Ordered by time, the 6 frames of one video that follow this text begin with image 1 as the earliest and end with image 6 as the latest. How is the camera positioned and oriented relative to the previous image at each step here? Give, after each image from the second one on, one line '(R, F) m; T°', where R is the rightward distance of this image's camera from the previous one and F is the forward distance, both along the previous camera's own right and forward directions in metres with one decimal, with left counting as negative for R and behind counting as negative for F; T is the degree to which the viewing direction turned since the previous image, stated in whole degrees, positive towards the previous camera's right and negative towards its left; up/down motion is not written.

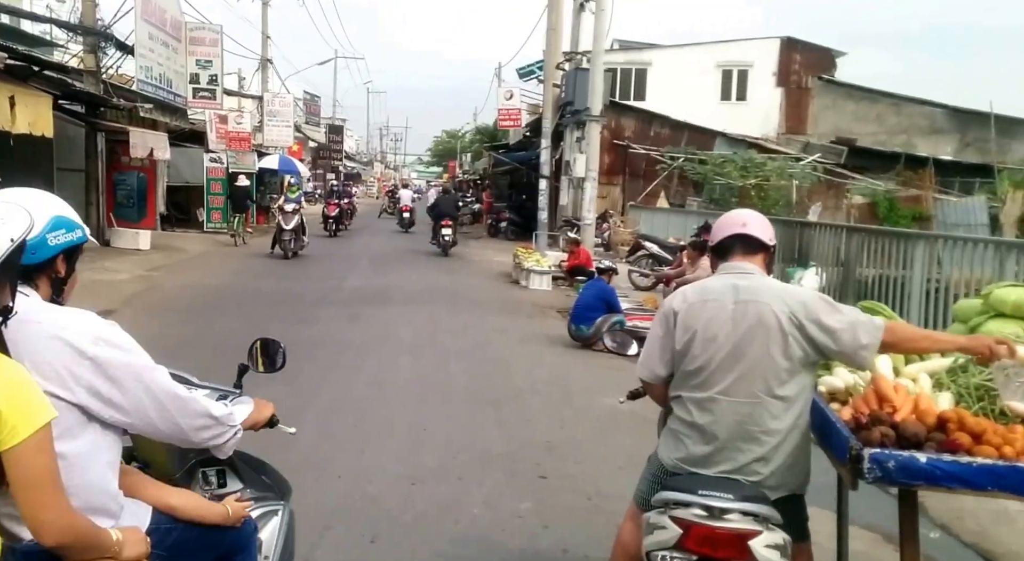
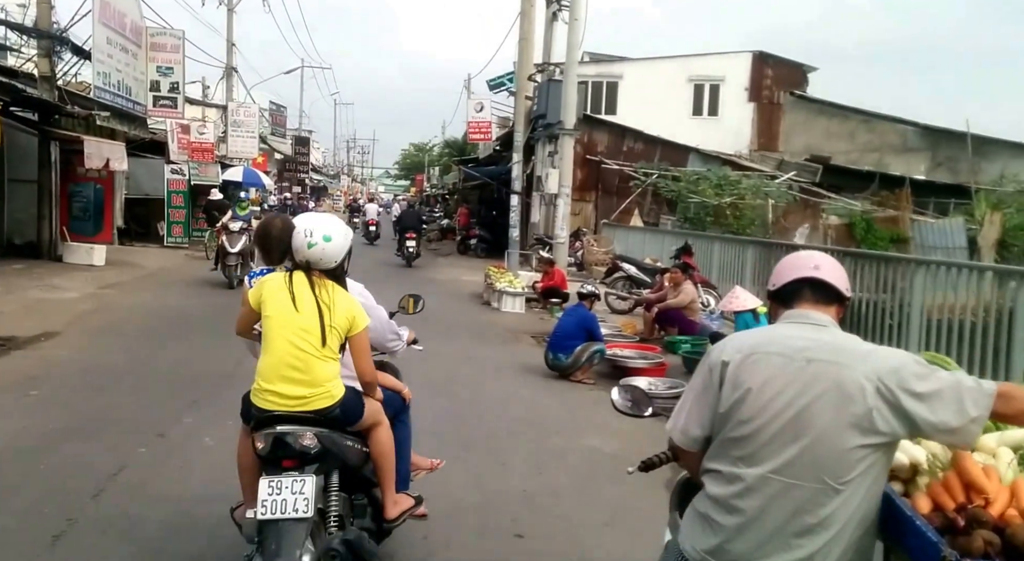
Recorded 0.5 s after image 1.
(-0.1, +0.6) m; +2°
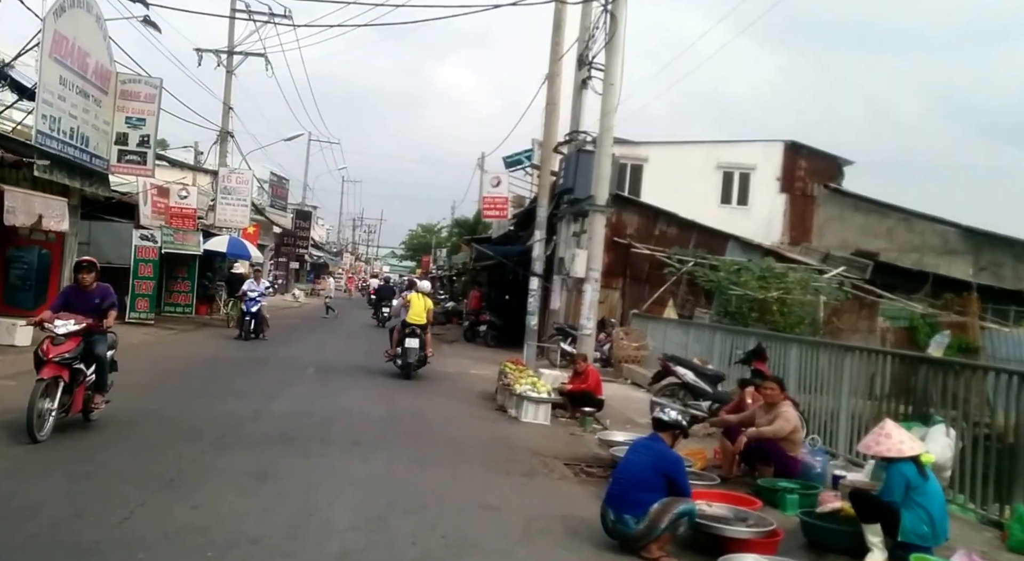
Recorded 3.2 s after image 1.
(-0.3, +2.6) m; 0°
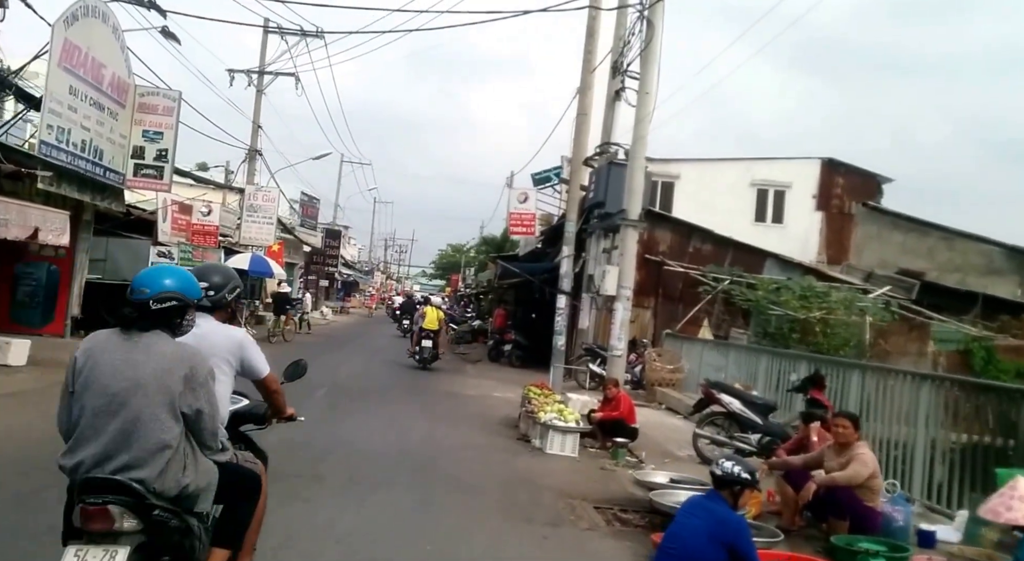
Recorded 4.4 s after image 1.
(0.0, +1.0) m; -2°
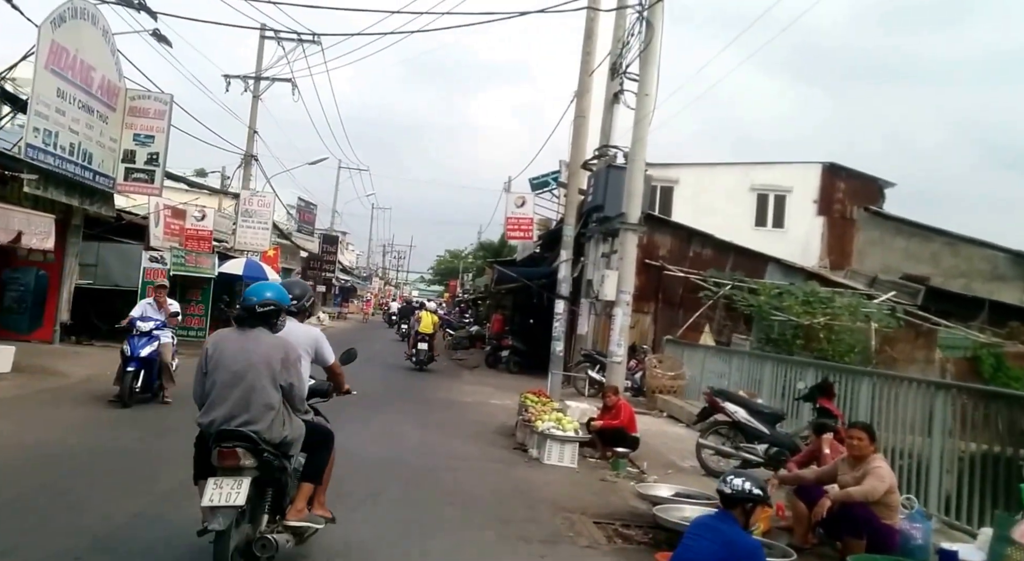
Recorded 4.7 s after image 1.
(0.0, +0.3) m; 0°
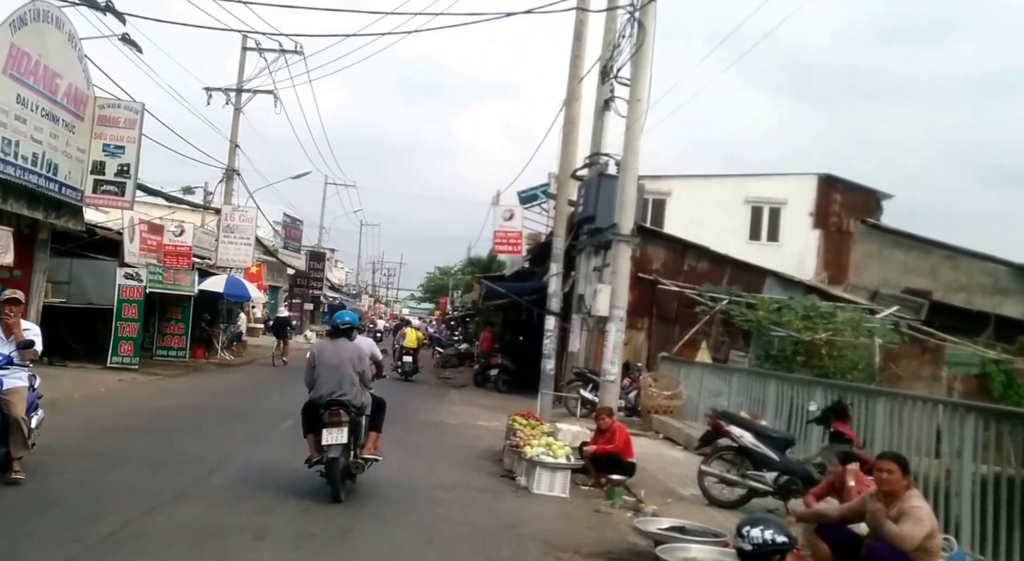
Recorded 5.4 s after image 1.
(+0.1, +0.7) m; +1°
